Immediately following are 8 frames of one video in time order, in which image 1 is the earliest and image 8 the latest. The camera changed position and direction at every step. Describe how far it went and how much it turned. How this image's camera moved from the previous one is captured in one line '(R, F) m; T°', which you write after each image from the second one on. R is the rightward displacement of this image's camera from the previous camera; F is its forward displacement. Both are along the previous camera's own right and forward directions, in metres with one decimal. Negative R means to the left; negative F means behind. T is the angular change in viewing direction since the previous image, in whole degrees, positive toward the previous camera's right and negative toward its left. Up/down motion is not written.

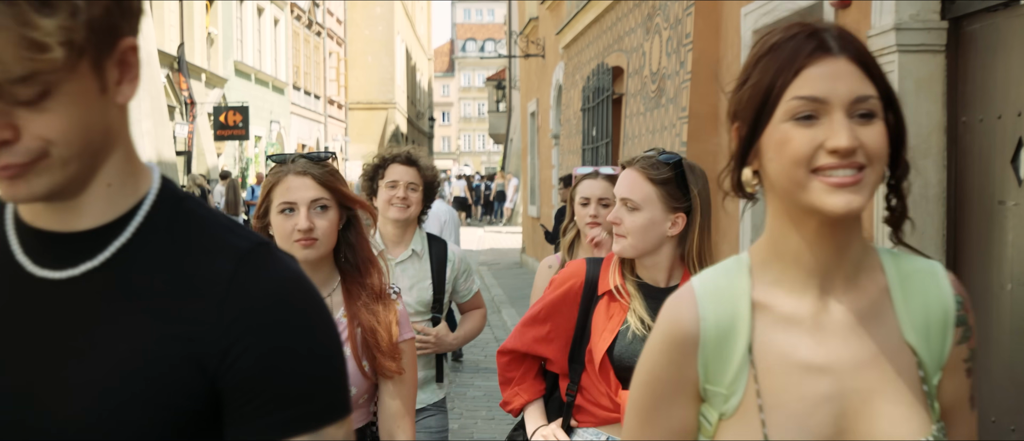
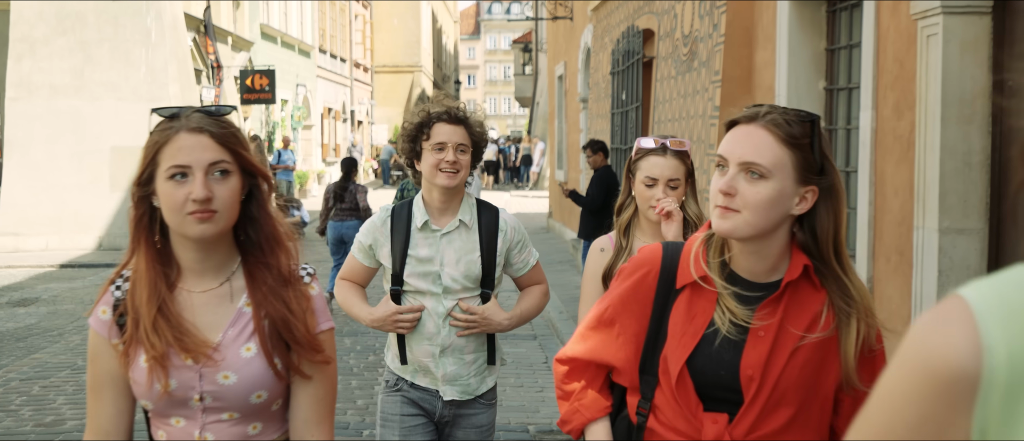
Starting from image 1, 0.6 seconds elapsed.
(0.0, +0.1) m; -1°
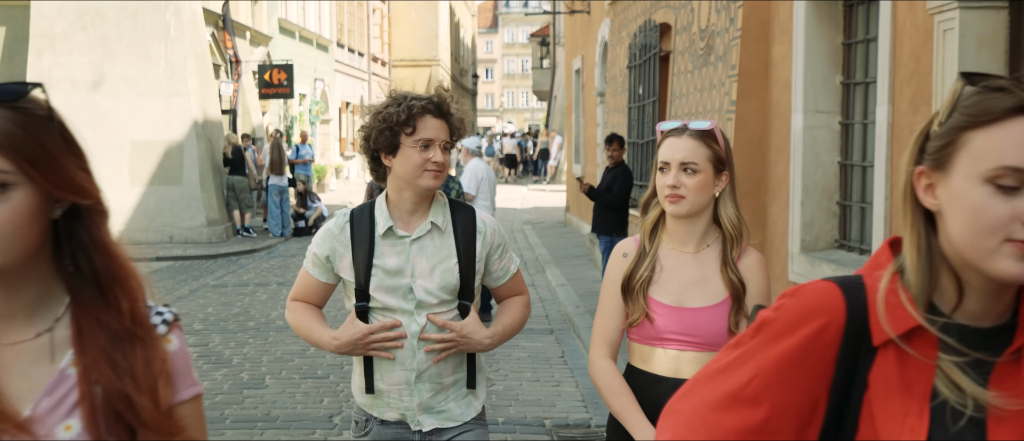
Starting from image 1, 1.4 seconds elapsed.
(0.0, 0.0) m; -1°
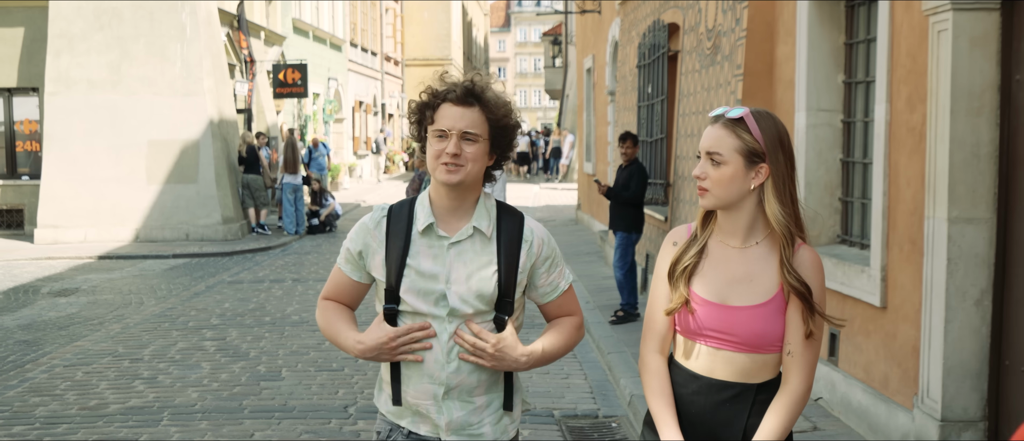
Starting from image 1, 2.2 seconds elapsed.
(0.0, -0.2) m; -1°
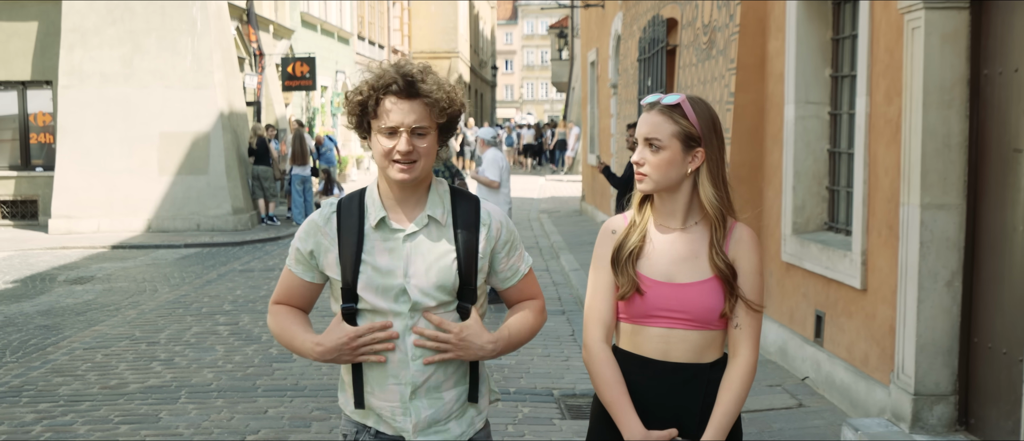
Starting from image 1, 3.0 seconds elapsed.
(0.0, -0.3) m; 0°
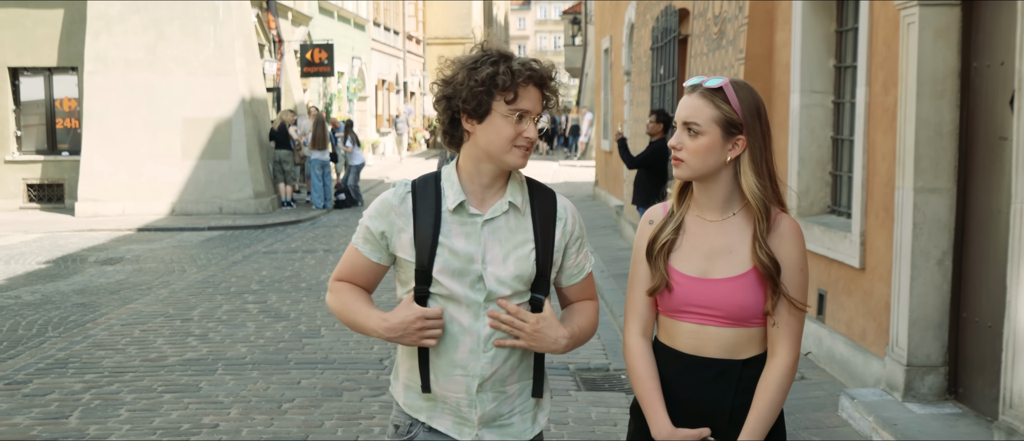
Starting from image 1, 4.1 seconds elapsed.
(0.0, -0.4) m; -1°
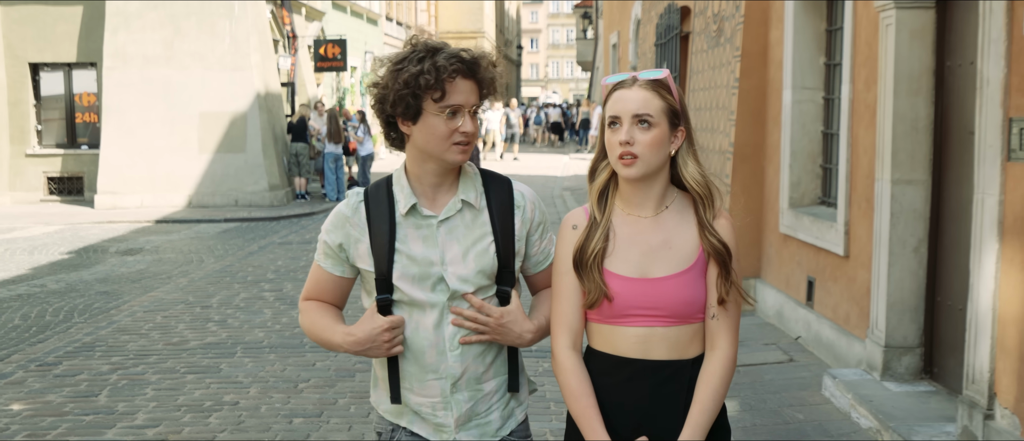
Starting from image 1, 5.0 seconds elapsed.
(+0.1, -0.3) m; -1°
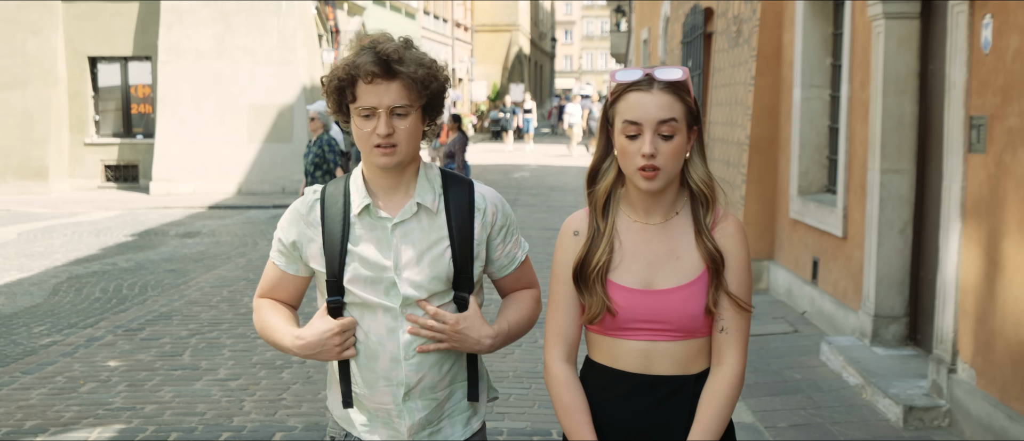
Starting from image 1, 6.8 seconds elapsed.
(0.0, -0.8) m; -2°
